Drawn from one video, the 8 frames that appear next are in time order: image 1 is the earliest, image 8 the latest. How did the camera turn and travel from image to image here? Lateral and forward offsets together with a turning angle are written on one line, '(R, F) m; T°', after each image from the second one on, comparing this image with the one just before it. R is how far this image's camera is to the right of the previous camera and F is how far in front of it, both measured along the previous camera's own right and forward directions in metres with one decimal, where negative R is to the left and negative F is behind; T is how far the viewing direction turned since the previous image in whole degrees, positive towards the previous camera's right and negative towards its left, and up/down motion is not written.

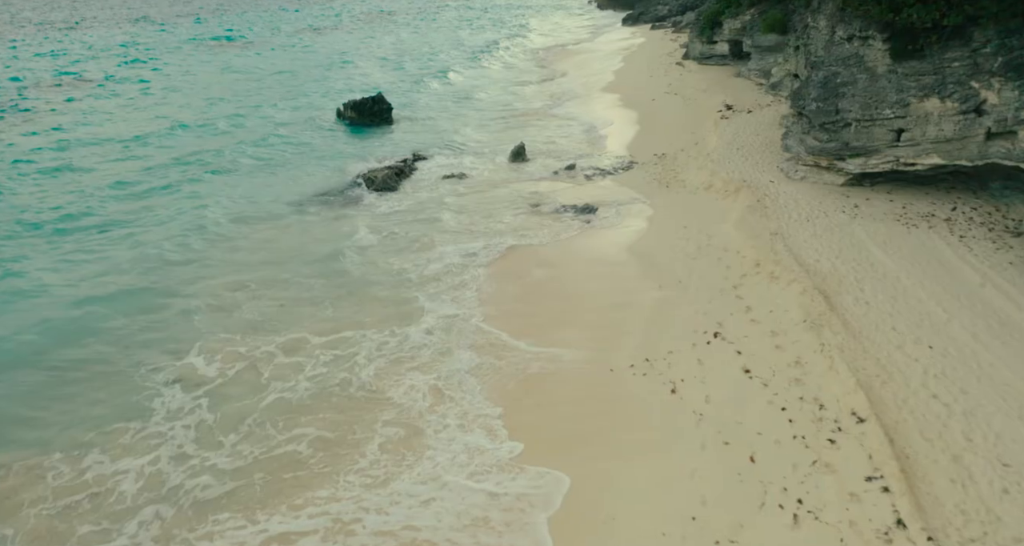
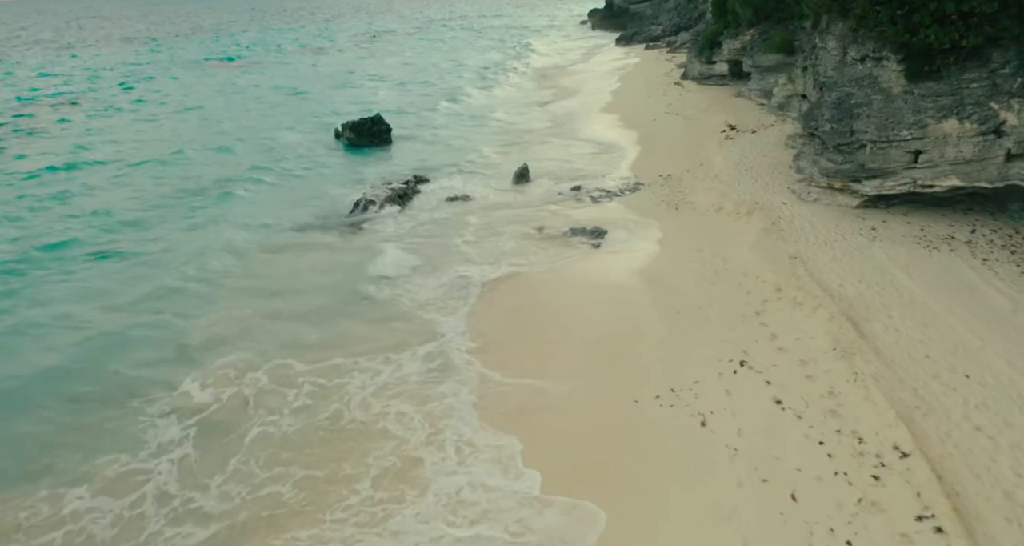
(-0.4, +0.3) m; +1°
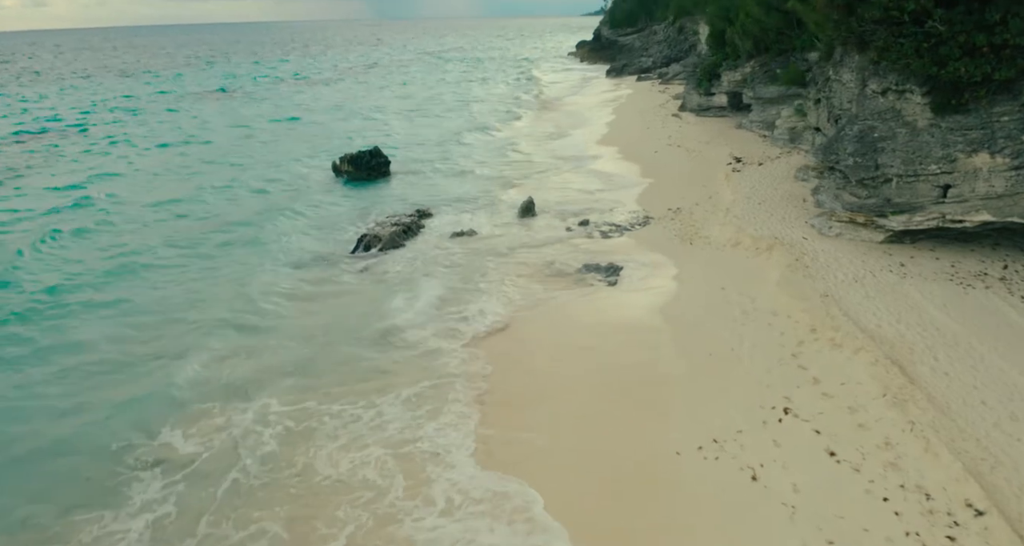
(-0.7, +0.6) m; +1°
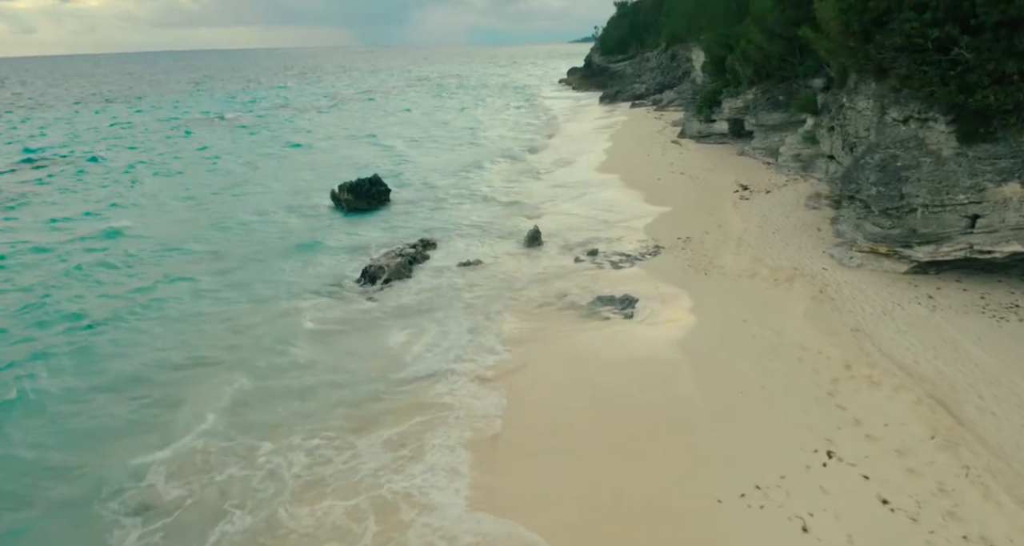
(-0.5, +0.5) m; +1°
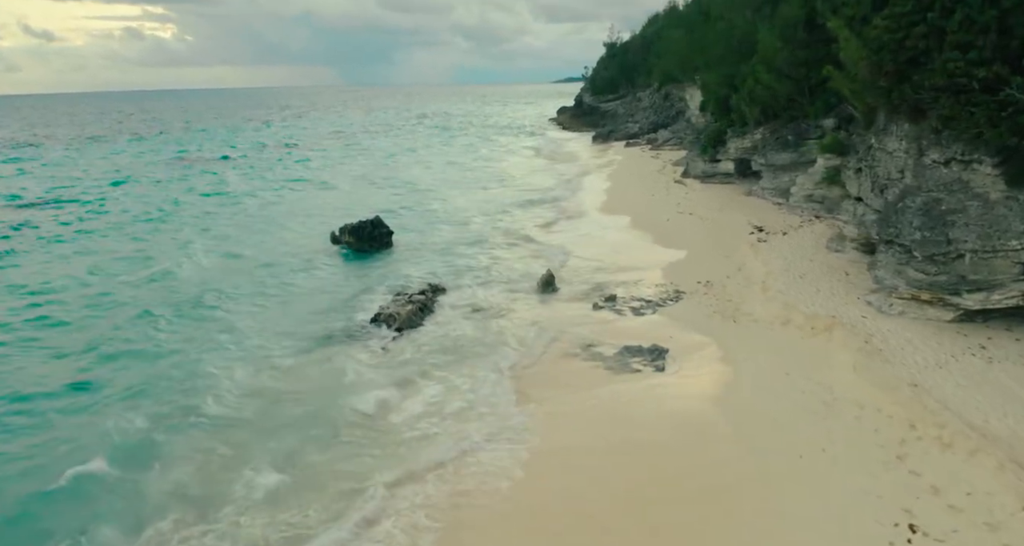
(-0.8, +0.8) m; +1°
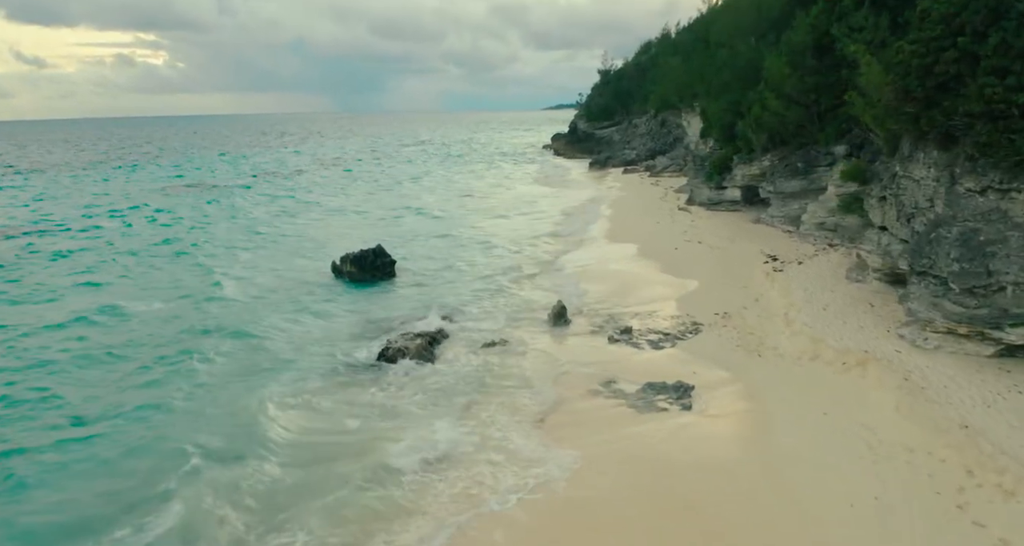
(-0.6, +0.6) m; +1°
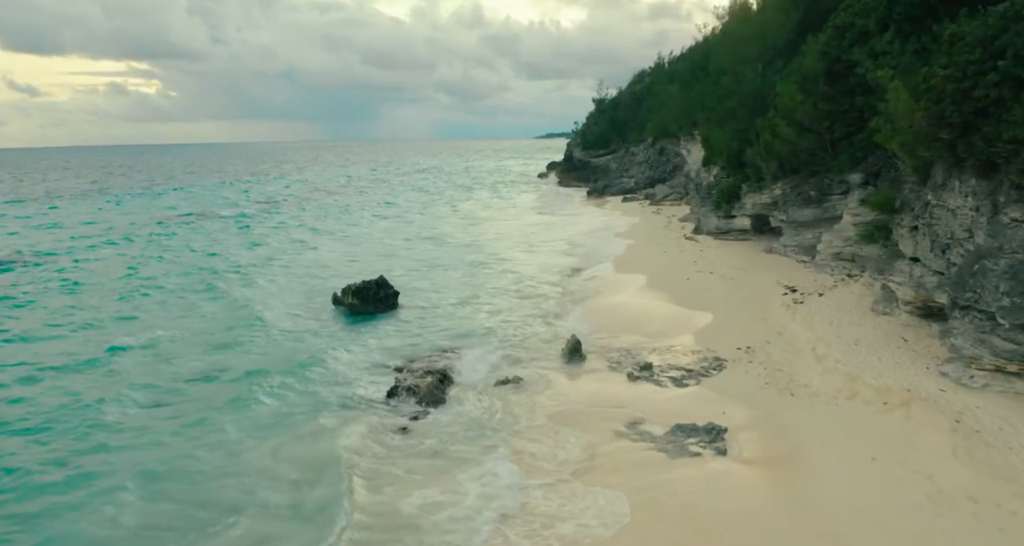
(-0.6, +0.8) m; +1°
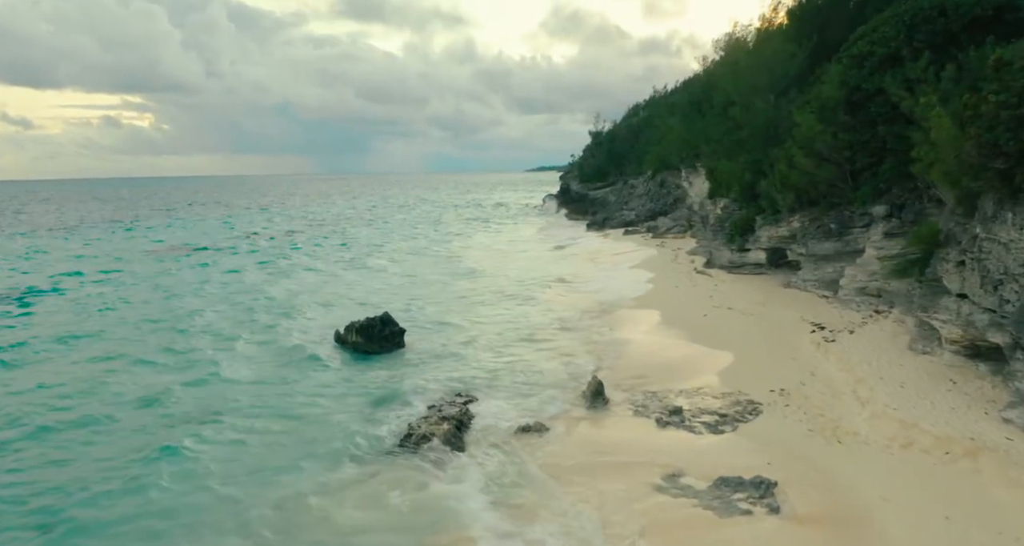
(-0.6, +1.0) m; +1°
